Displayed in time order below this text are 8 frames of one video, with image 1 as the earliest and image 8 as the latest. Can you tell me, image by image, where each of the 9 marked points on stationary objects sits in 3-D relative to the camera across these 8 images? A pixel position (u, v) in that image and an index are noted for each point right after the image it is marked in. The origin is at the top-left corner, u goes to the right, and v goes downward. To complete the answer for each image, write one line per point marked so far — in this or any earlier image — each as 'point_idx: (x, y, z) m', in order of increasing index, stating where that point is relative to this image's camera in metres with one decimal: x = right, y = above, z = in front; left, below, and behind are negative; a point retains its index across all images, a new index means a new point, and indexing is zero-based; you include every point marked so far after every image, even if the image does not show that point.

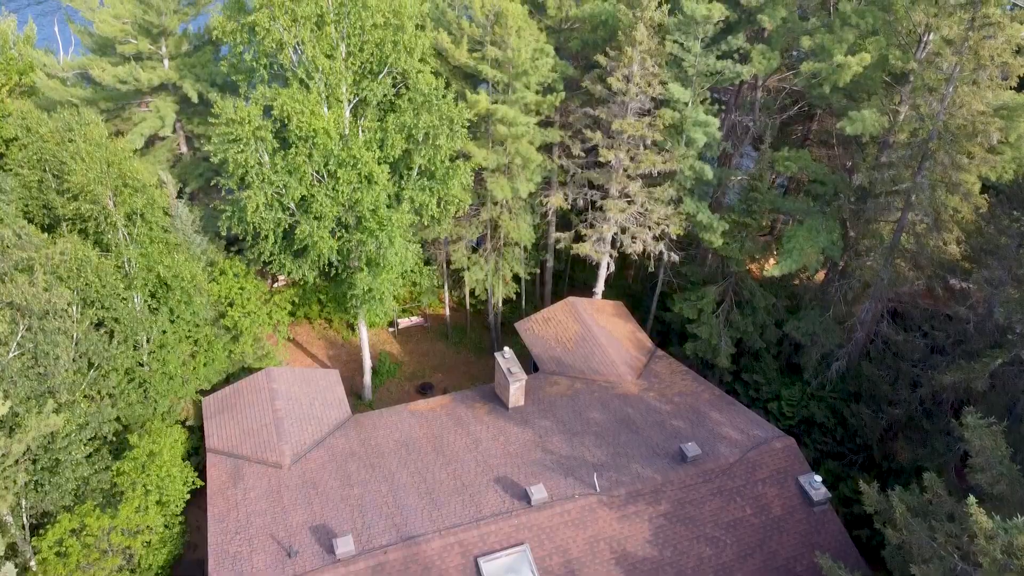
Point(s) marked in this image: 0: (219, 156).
0: (-7.0, +3.1, +19.4) m
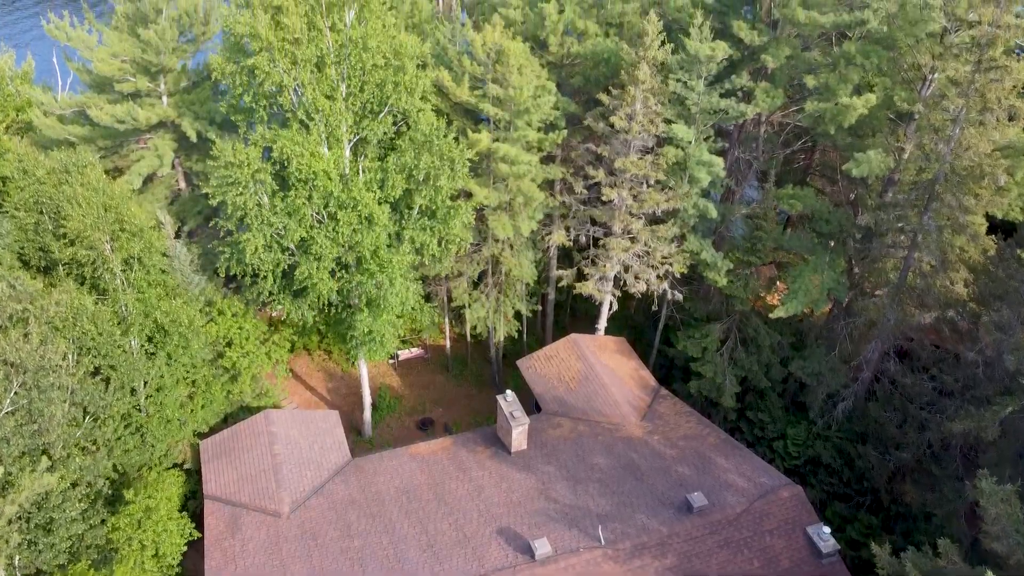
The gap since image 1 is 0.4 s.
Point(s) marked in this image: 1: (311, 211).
0: (-6.9, +2.1, +19.2) m
1: (-4.9, +1.9, +19.7) m
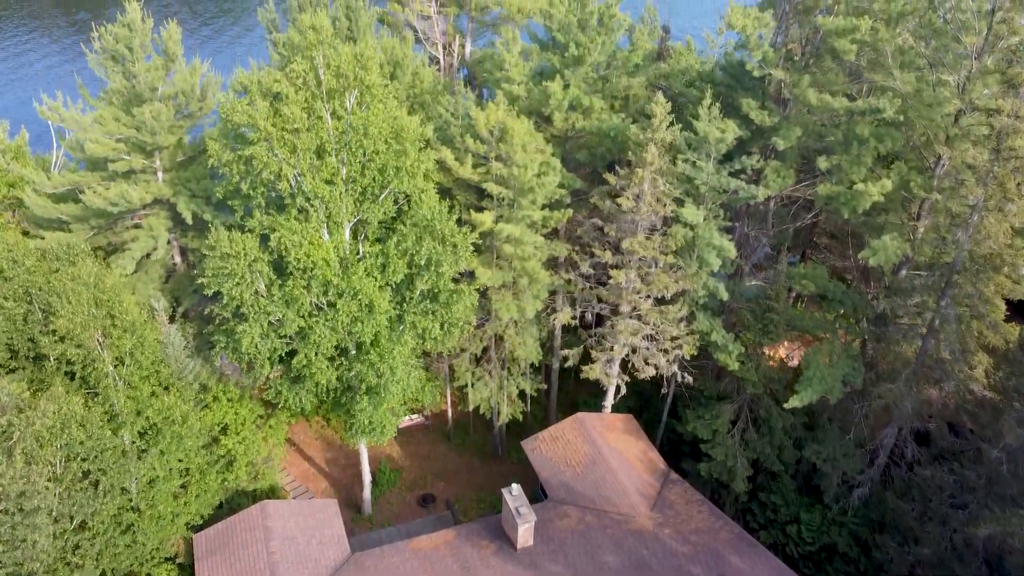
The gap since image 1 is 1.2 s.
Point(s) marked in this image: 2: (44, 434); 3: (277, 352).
0: (-6.8, 0.0, +18.6) m
1: (-4.7, -0.3, +19.1) m
2: (-9.1, -2.8, +15.8) m
3: (-5.7, -1.6, +19.8) m
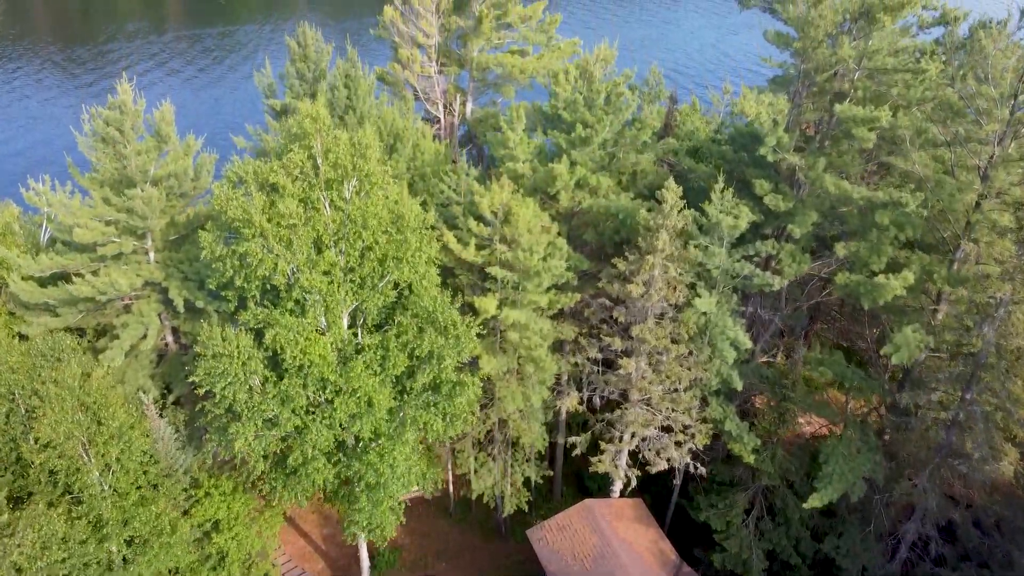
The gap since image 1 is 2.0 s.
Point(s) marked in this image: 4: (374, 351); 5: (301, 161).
0: (-6.7, -2.2, +17.7) m
1: (-4.6, -2.4, +18.2) m
2: (-8.9, -4.9, +14.8) m
3: (-5.6, -3.8, +18.9) m
4: (-3.2, -1.5, +18.8) m
5: (-4.7, +2.8, +17.9) m
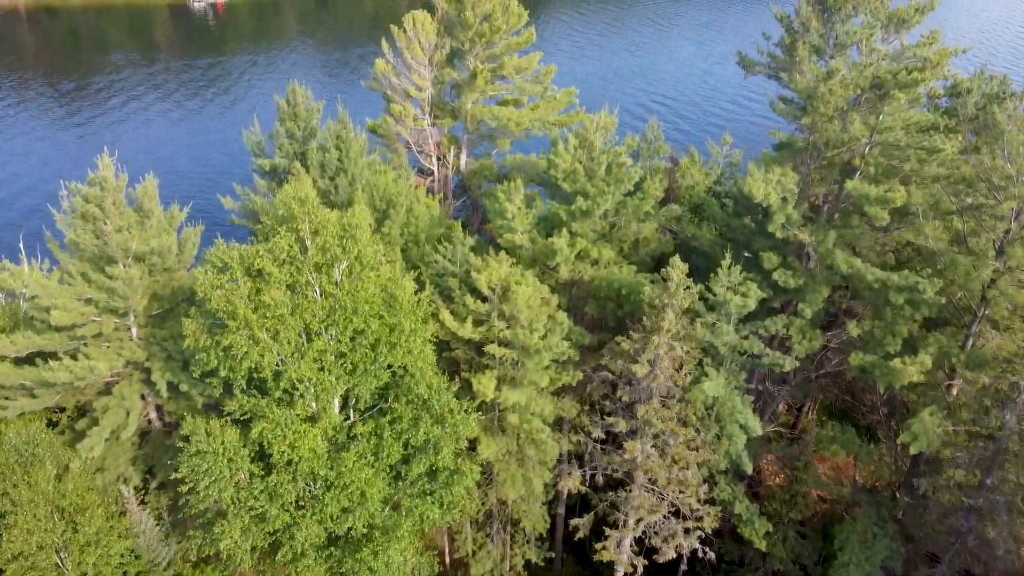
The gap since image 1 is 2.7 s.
0: (-6.7, -4.1, +16.7) m
1: (-4.6, -4.3, +17.3) m
2: (-8.9, -6.7, +13.8) m
3: (-5.6, -5.7, +17.9) m
4: (-3.2, -3.3, +17.9) m
5: (-4.7, +0.9, +17.0) m
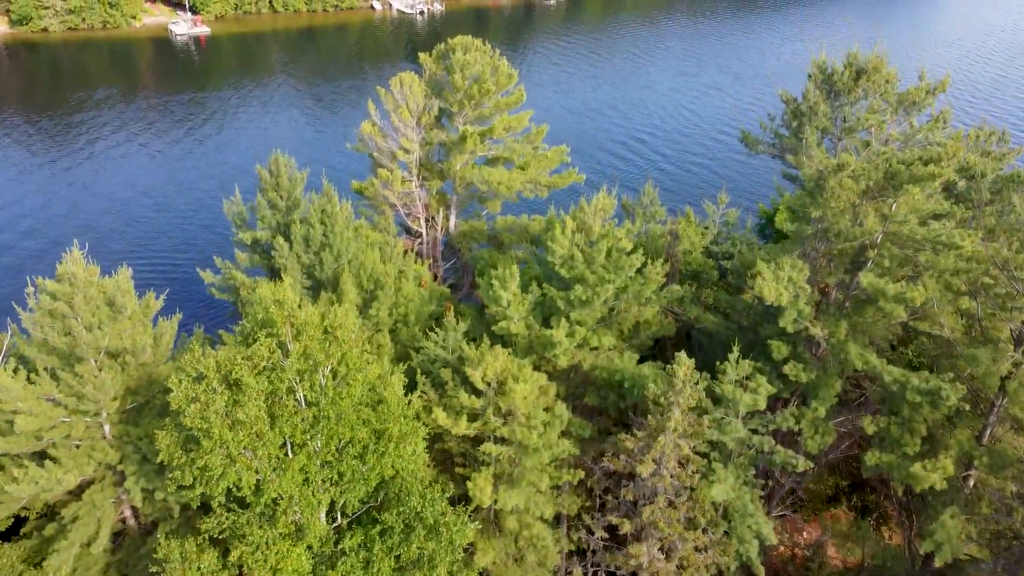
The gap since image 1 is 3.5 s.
0: (-6.7, -6.2, +15.5) m
1: (-4.6, -6.4, +16.1) m
2: (-8.8, -8.8, +12.4) m
3: (-5.6, -7.8, +16.7) m
4: (-3.2, -5.5, +16.8) m
5: (-4.8, -1.2, +15.9) m
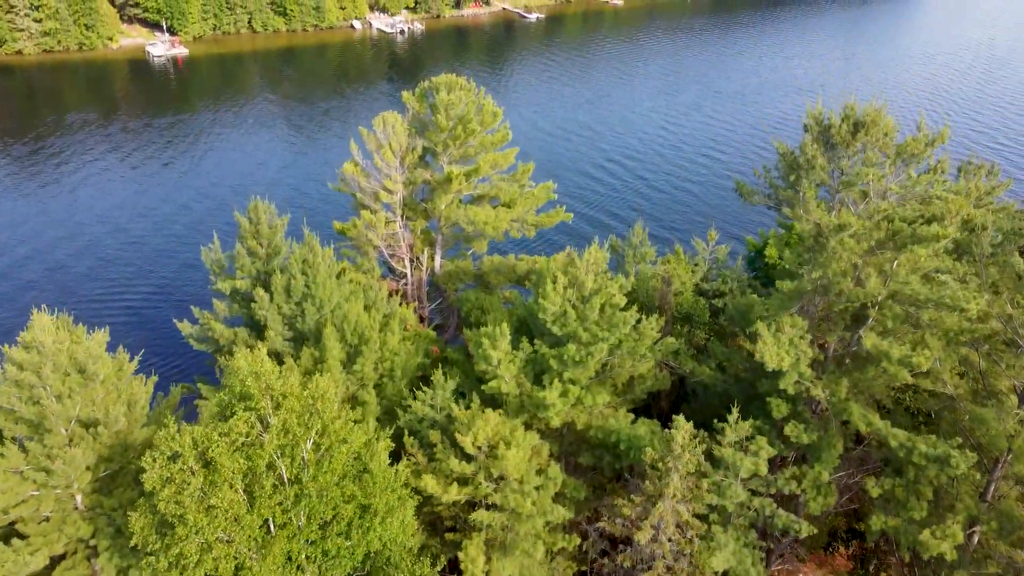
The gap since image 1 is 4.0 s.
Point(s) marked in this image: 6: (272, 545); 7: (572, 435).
0: (-6.7, -7.6, +14.6) m
1: (-4.7, -7.8, +15.2) m
2: (-8.7, -10.2, +11.5) m
3: (-5.7, -9.2, +15.8) m
4: (-3.3, -6.8, +15.9) m
5: (-4.9, -2.6, +15.1) m
6: (-4.3, -4.7, +14.8) m
7: (+1.5, -3.6, +19.5) m
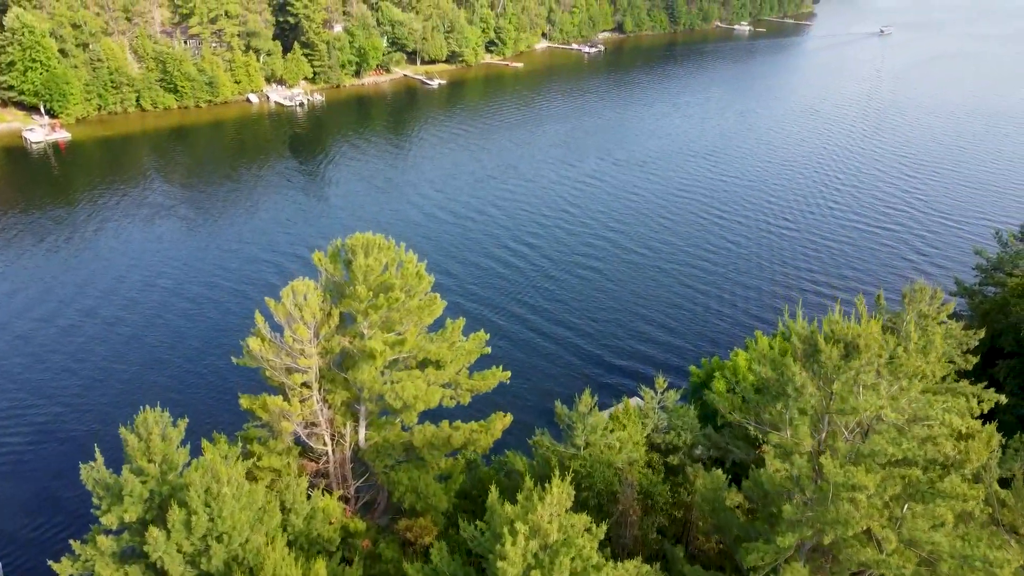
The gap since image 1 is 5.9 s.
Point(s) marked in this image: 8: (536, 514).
0: (-6.7, -12.7, +10.5) m
1: (-4.7, -12.8, +11.4) m
2: (-8.2, -15.2, +7.1) m
3: (-5.7, -14.3, +11.7) m
4: (-3.5, -11.8, +12.3) m
5: (-5.3, -7.6, +11.5) m
6: (-4.6, -9.7, +11.2) m
7: (+0.6, -8.5, +16.6) m
8: (+0.4, -4.4, +16.1) m
